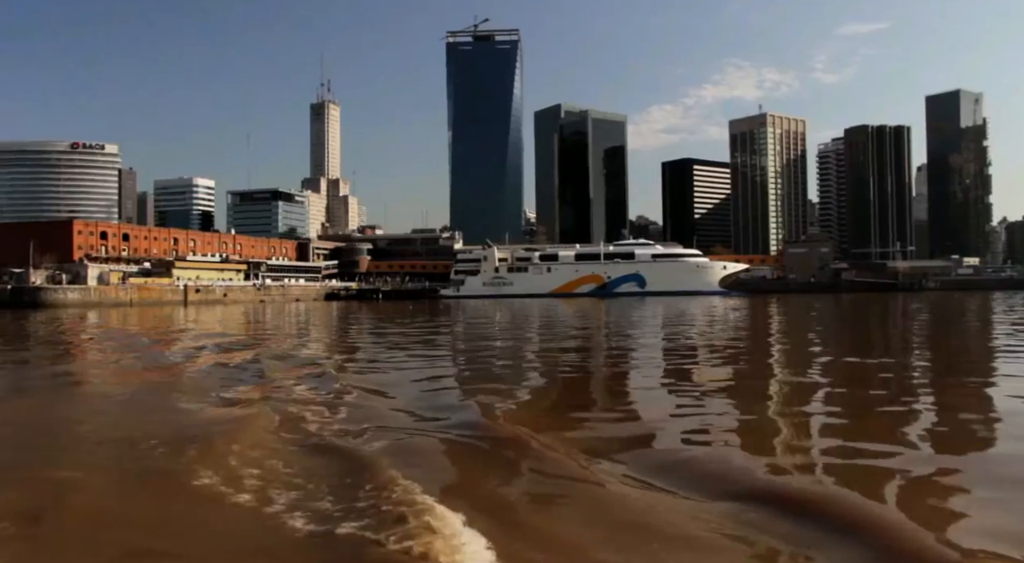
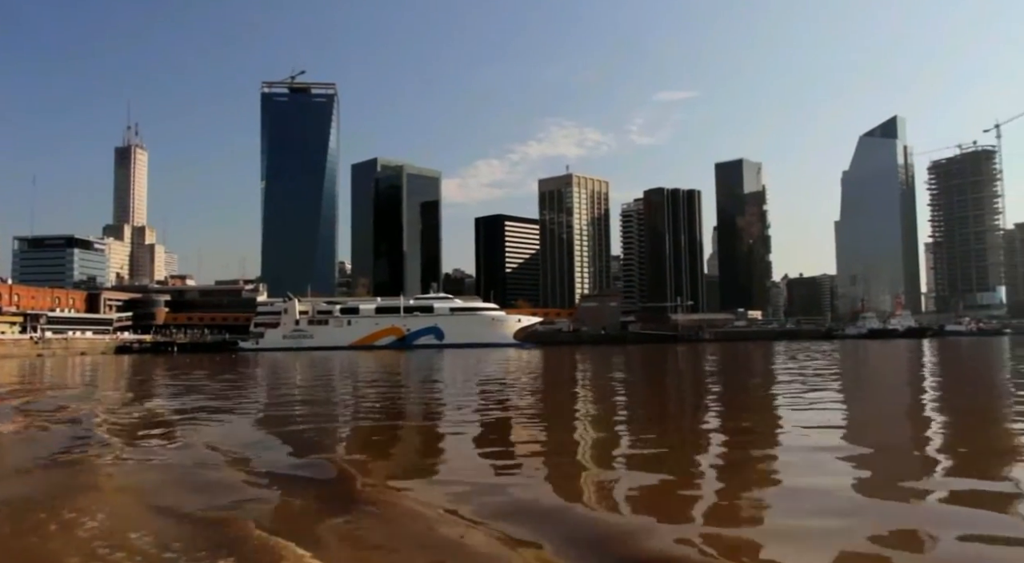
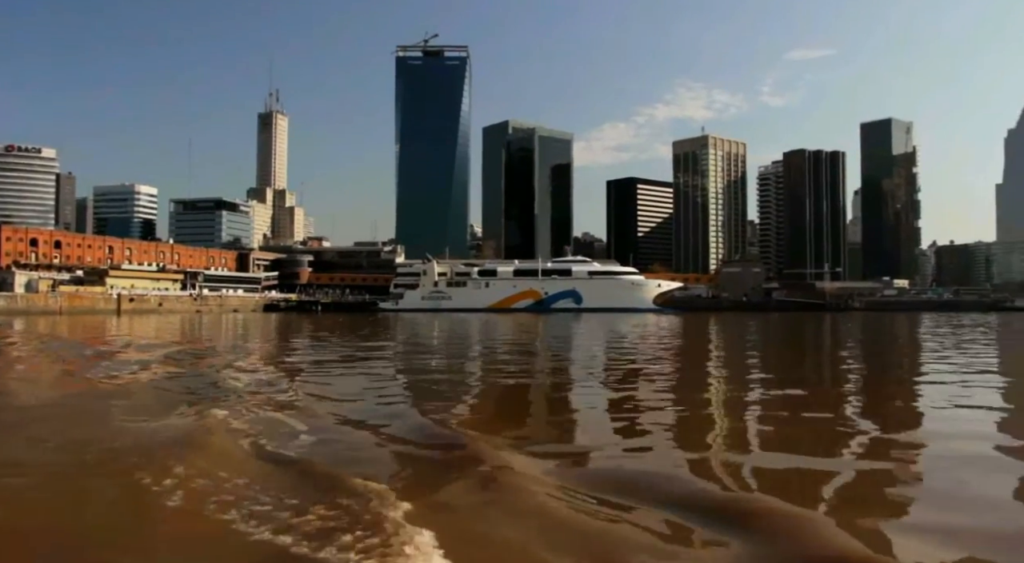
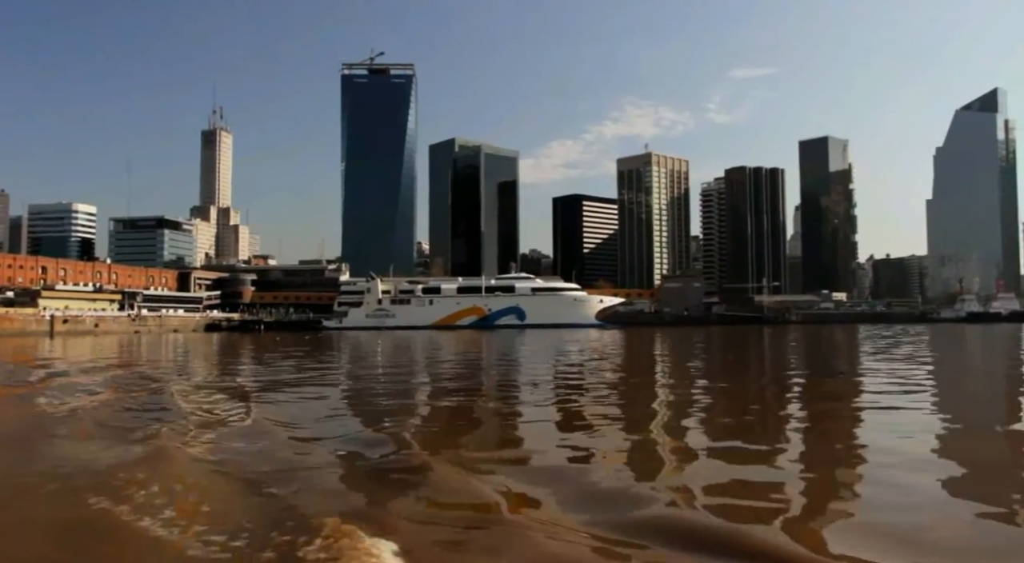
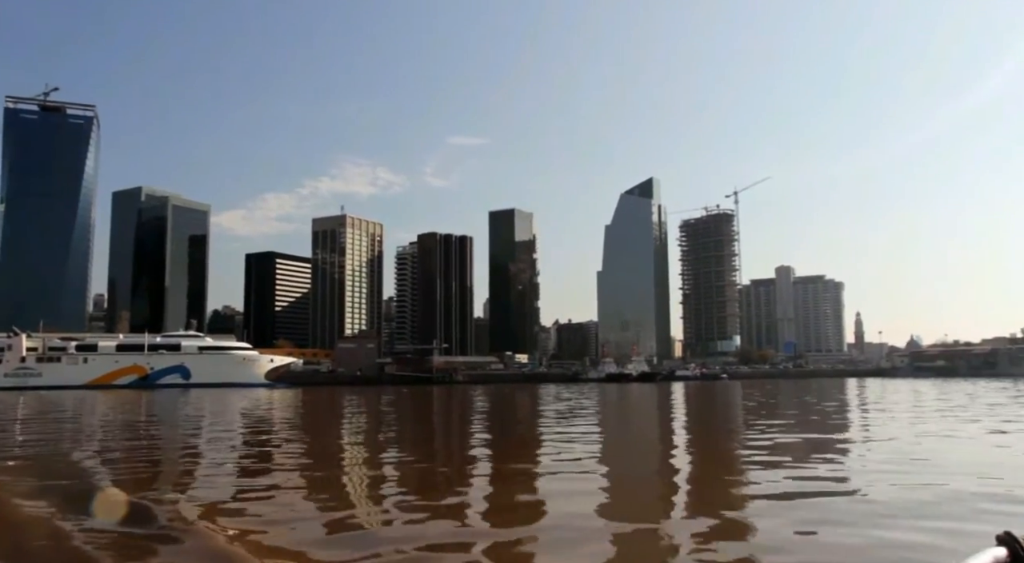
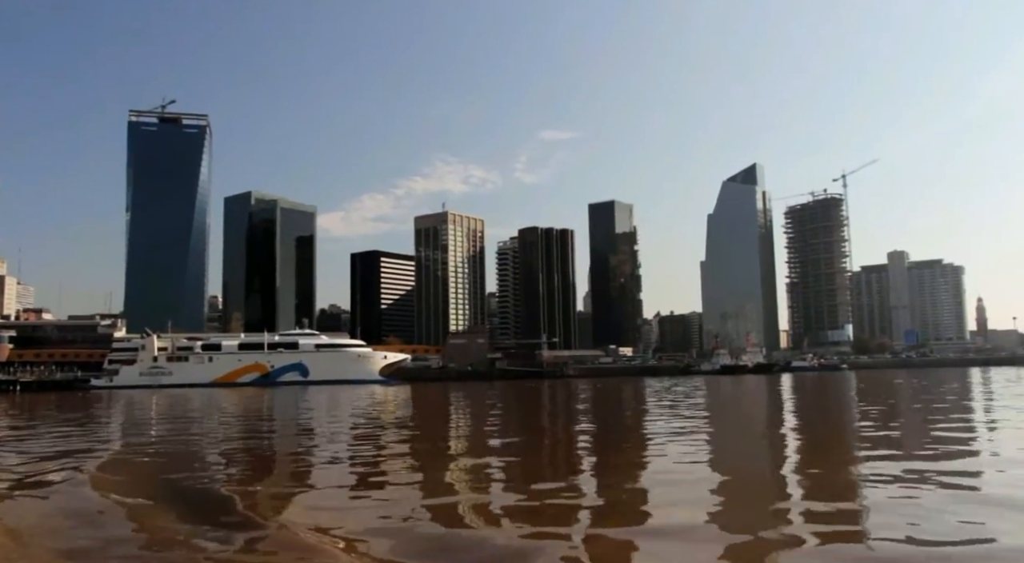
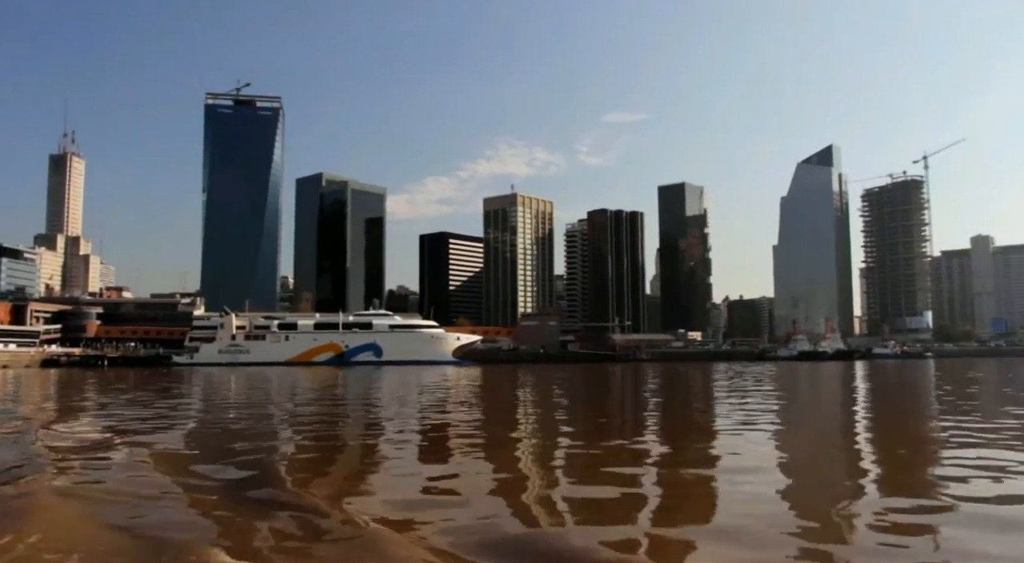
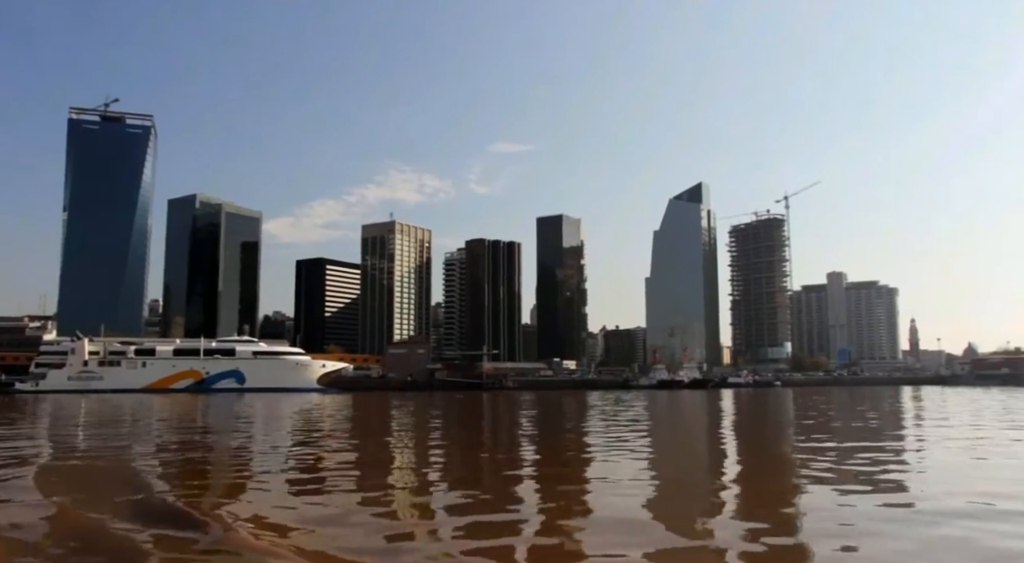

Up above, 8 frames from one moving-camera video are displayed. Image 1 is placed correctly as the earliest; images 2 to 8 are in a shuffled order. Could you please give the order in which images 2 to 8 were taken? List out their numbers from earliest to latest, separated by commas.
3, 4, 2, 7, 6, 8, 5
